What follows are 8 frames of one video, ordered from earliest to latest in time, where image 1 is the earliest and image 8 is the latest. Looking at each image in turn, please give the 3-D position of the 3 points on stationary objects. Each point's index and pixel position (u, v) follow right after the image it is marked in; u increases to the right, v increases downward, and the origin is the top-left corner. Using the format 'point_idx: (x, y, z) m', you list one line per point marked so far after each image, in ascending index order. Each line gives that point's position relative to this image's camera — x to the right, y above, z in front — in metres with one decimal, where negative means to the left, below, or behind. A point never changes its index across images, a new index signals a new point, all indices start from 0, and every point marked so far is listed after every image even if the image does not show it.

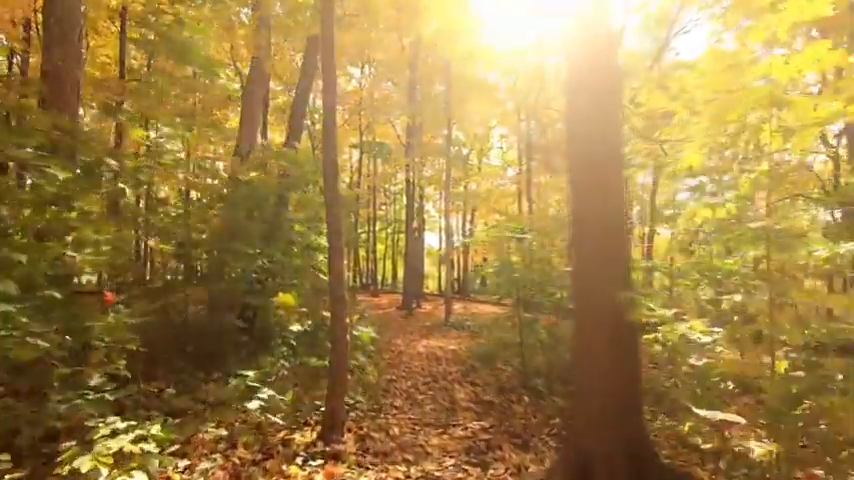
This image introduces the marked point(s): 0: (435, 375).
0: (+0.2, -2.8, +9.0) m
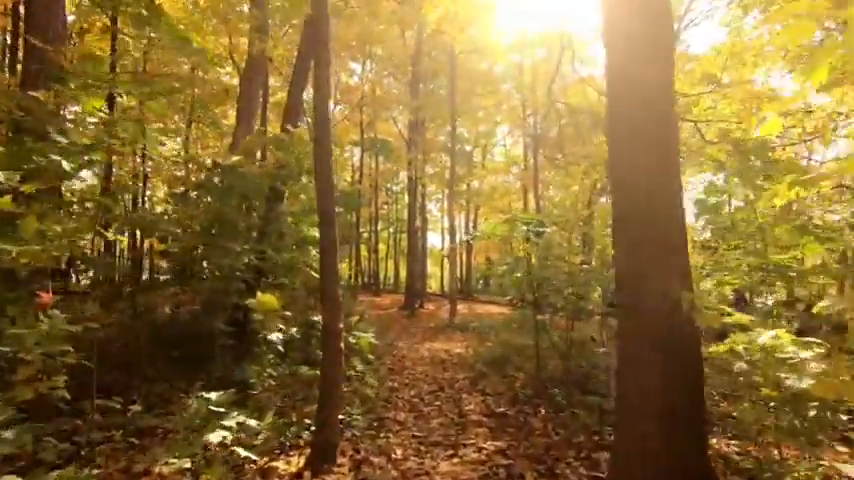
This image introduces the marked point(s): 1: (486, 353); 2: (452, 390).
0: (+0.3, -2.7, +8.2) m
1: (+1.3, -2.6, +10.1) m
2: (+0.4, -2.7, +7.9) m
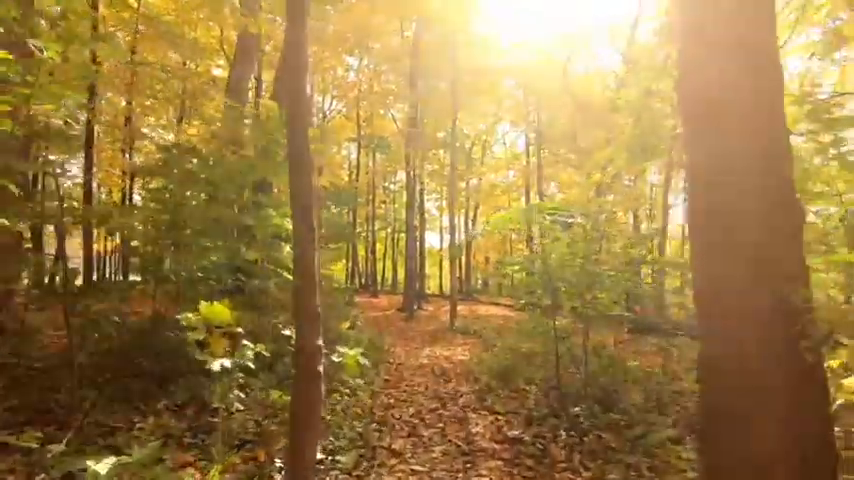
0: (+0.3, -2.6, +7.3) m
1: (+1.3, -2.5, +9.1) m
2: (+0.4, -2.6, +6.9) m
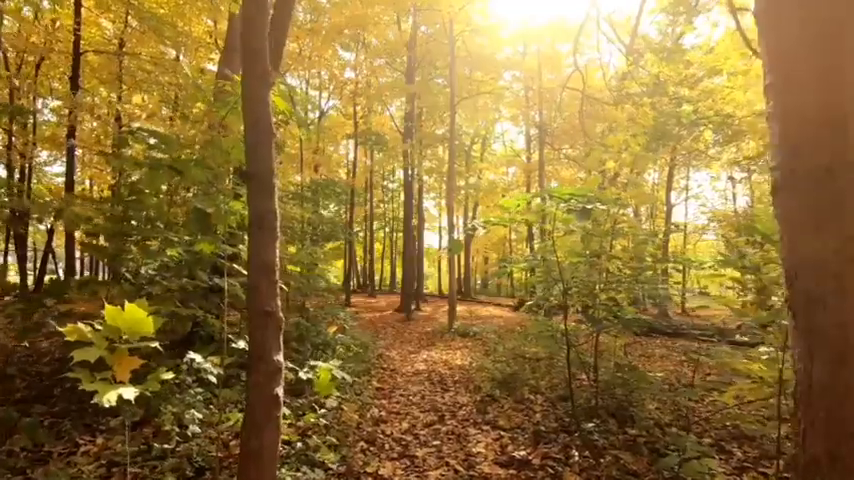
0: (+0.2, -2.6, +6.6) m
1: (+1.3, -2.4, +8.4) m
2: (+0.4, -2.6, +6.2) m
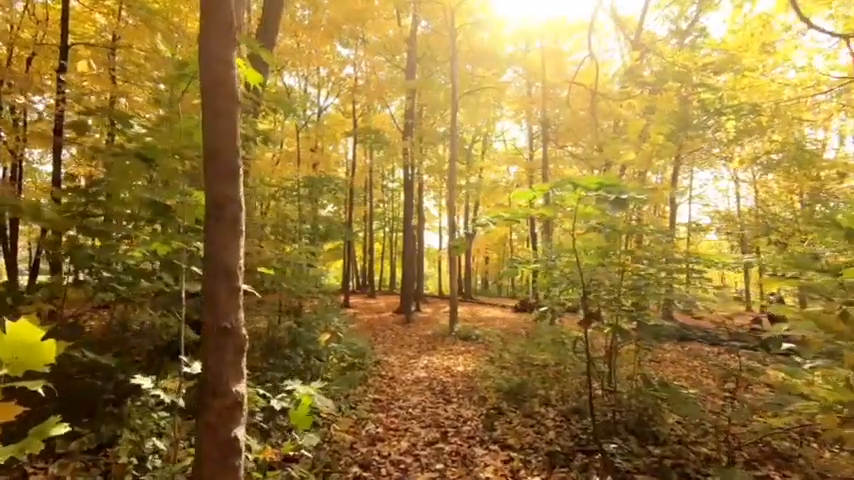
0: (+0.2, -2.5, +6.0) m
1: (+1.3, -2.4, +7.9) m
2: (+0.4, -2.5, +5.6) m
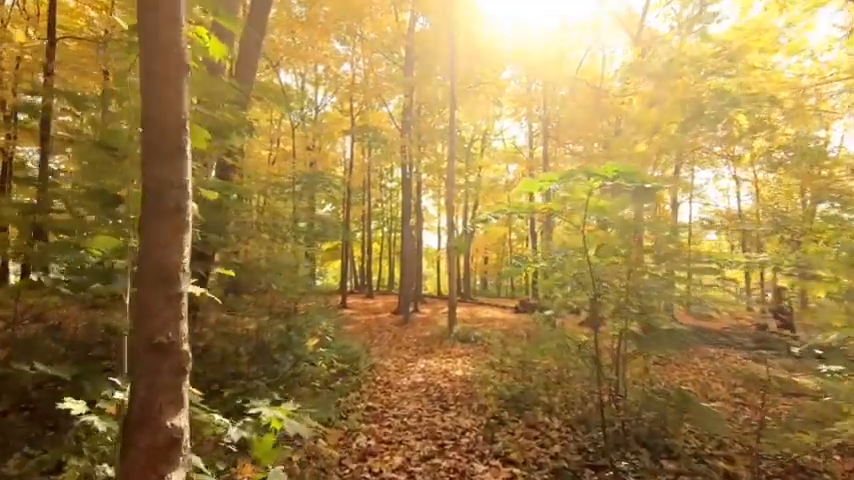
0: (+0.2, -2.5, +5.6) m
1: (+1.2, -2.4, +7.4) m
2: (+0.3, -2.5, +5.2) m
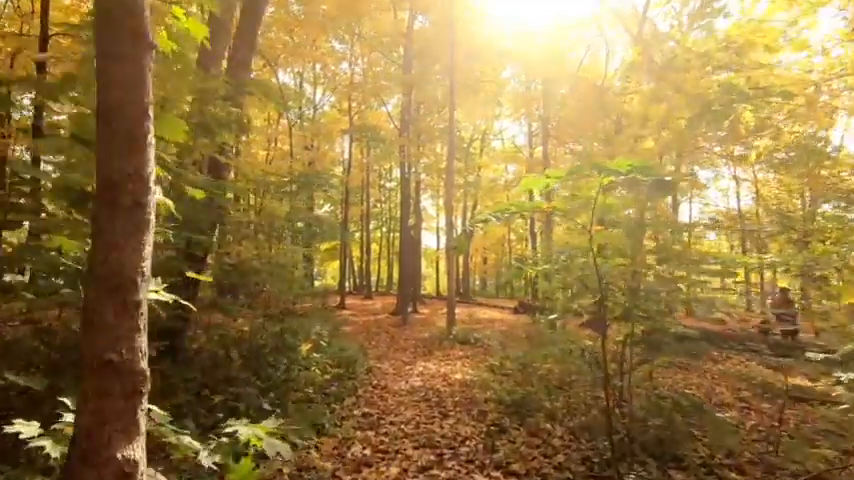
0: (+0.1, -2.5, +5.4) m
1: (+1.2, -2.4, +7.2) m
2: (+0.3, -2.5, +5.0) m
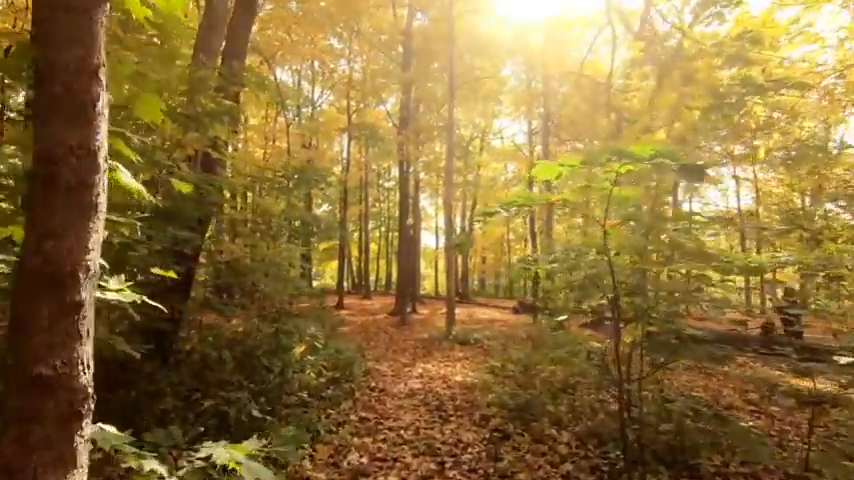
0: (+0.1, -2.5, +5.1) m
1: (+1.2, -2.4, +7.0) m
2: (+0.3, -2.5, +4.8) m
